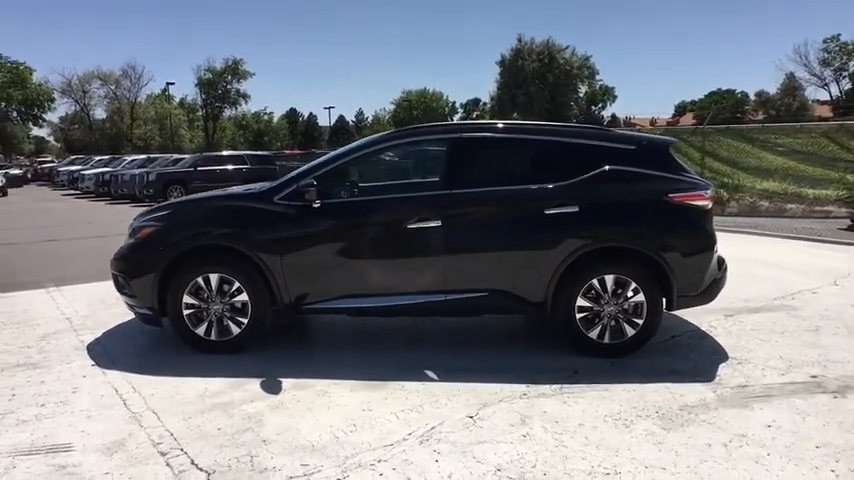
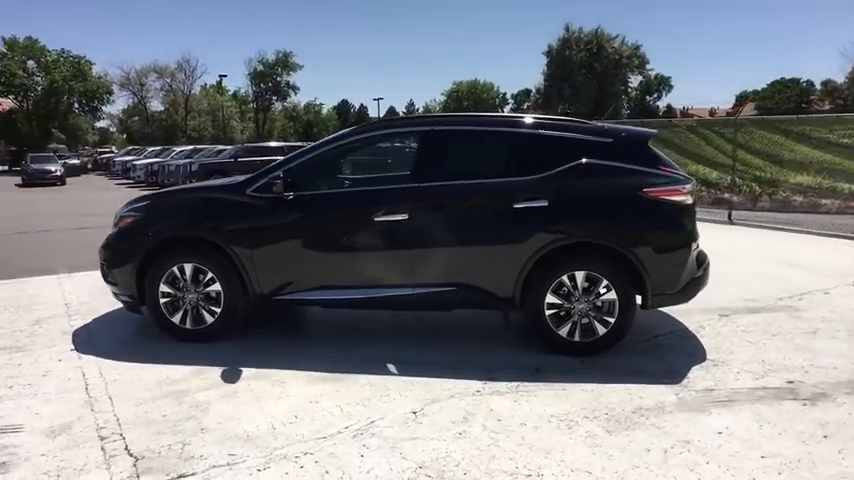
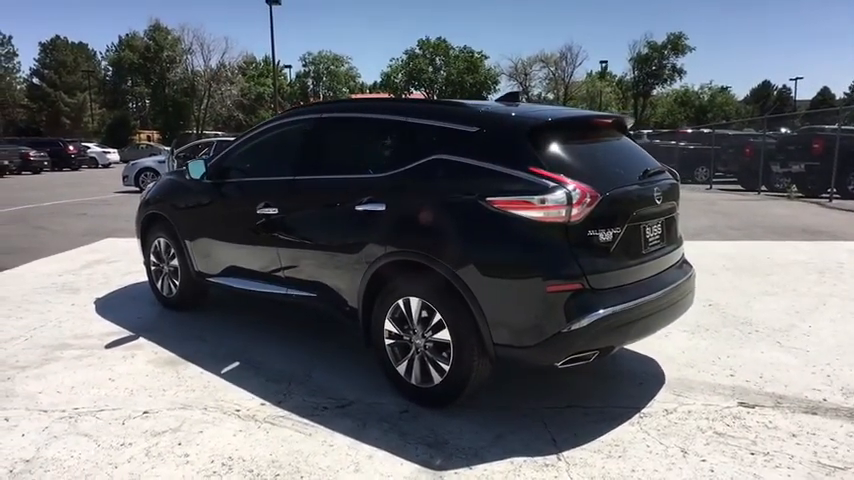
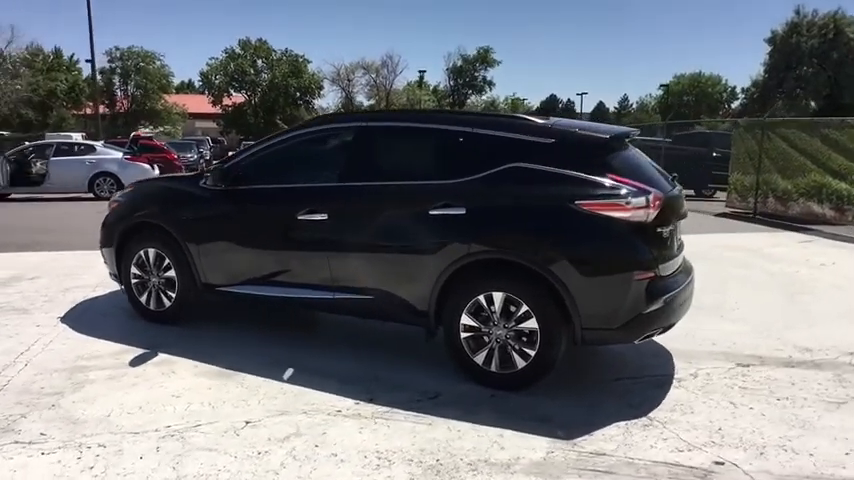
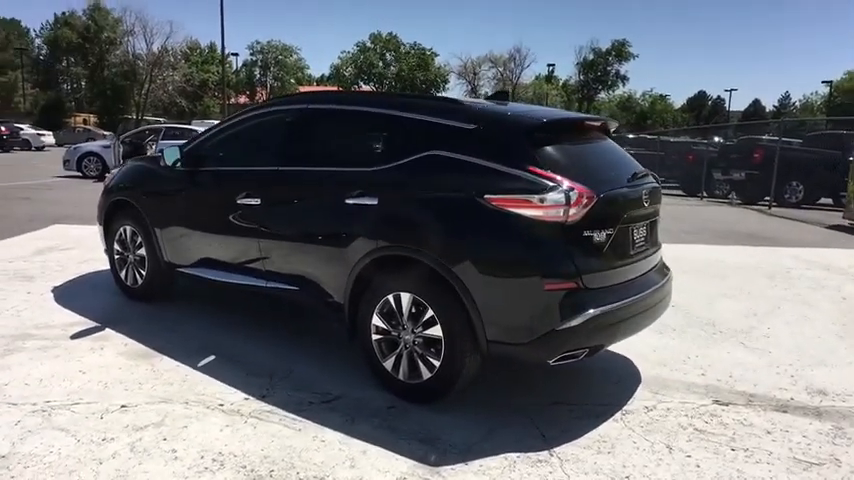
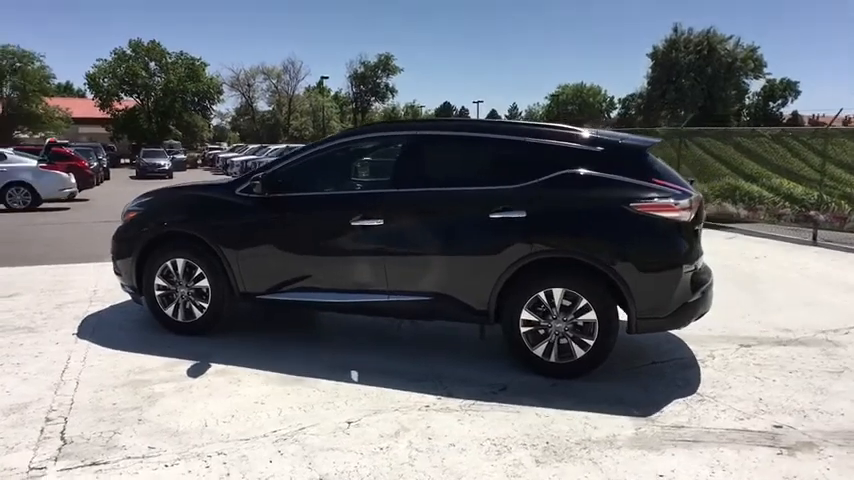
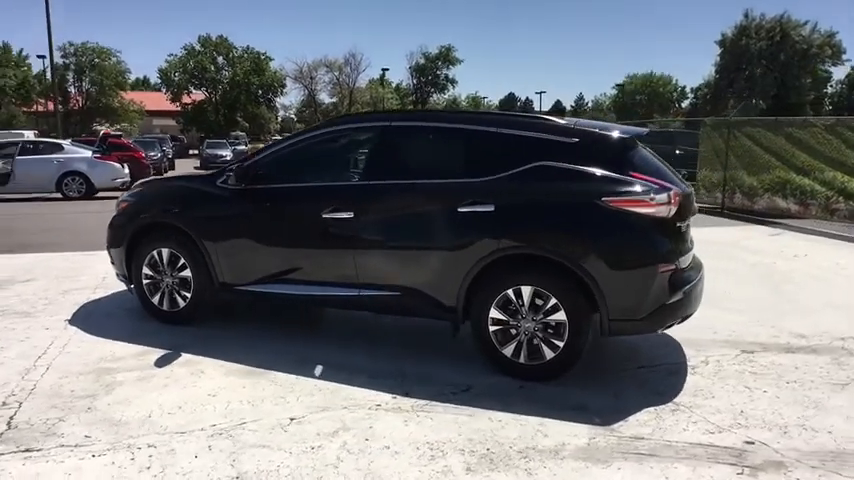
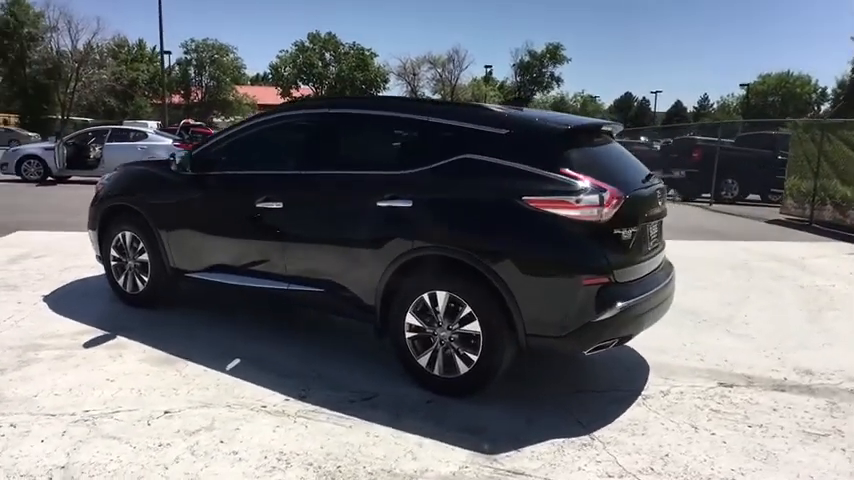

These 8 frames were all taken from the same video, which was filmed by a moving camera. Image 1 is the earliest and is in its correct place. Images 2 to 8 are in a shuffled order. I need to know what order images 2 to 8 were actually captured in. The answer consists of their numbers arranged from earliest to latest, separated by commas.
2, 6, 7, 4, 8, 5, 3
